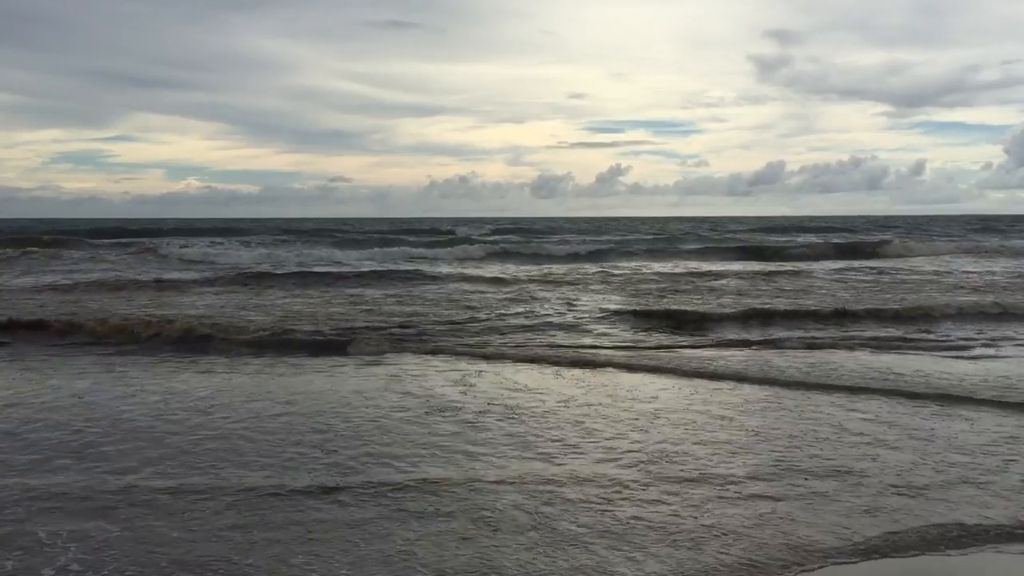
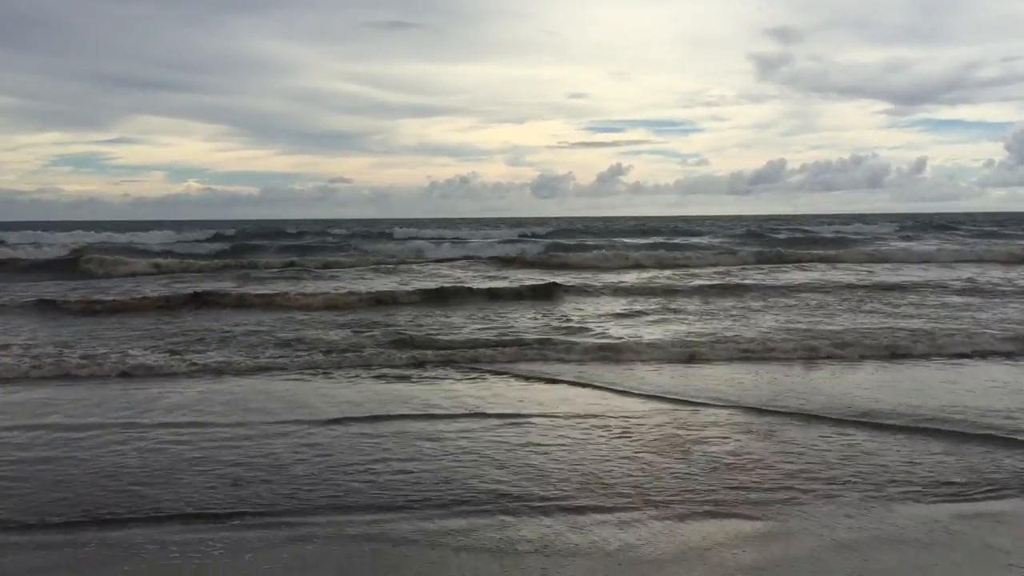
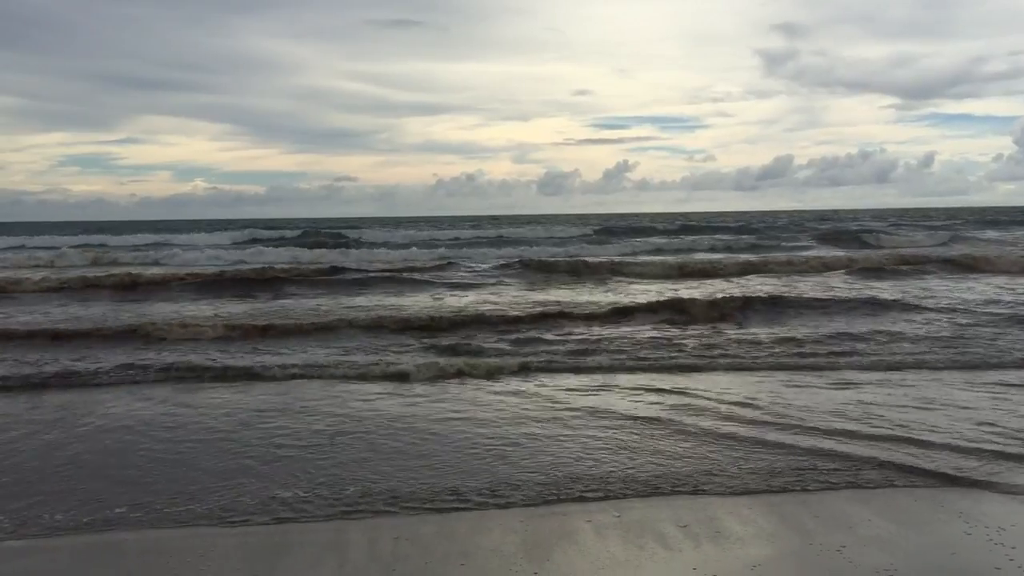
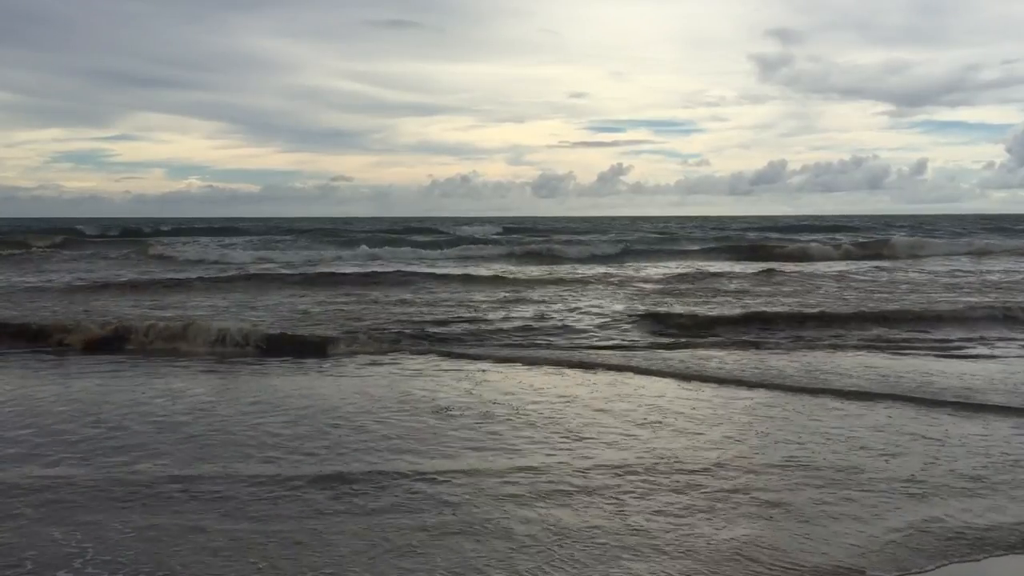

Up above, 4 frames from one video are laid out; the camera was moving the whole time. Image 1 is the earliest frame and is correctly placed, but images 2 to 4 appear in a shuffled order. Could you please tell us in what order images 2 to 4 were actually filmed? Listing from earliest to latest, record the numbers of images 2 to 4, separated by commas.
4, 2, 3
